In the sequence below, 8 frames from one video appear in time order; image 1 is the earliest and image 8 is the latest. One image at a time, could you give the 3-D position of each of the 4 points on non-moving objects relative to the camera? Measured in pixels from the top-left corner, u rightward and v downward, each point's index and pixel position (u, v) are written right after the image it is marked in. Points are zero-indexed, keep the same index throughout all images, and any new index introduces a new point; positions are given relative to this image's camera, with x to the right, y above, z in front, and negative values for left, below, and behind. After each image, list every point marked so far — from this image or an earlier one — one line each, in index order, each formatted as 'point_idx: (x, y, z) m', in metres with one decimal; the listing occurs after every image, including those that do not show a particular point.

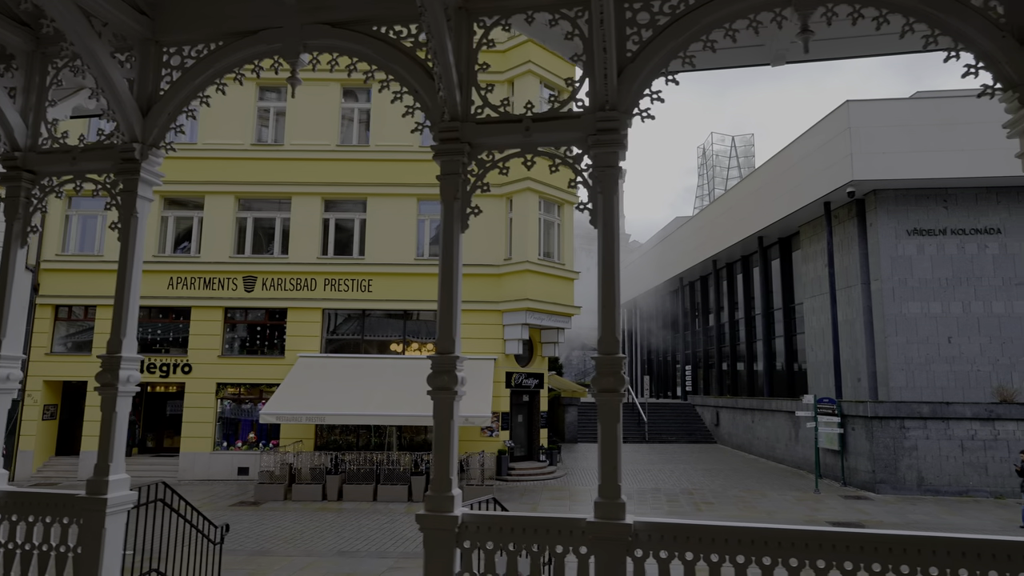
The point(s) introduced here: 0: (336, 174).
0: (-4.8, +3.1, +18.2) m
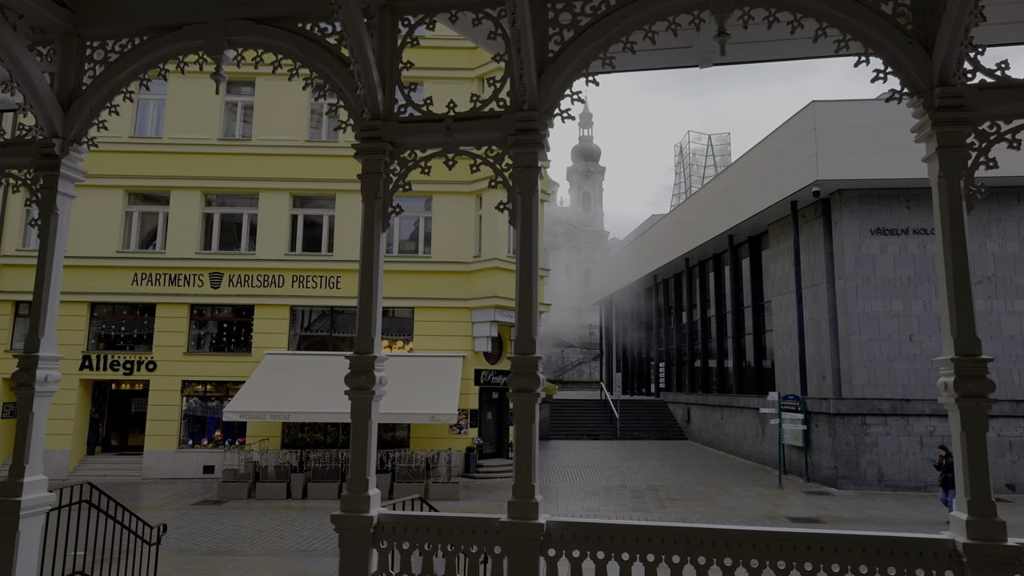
0: (-5.6, +3.2, +18.0) m
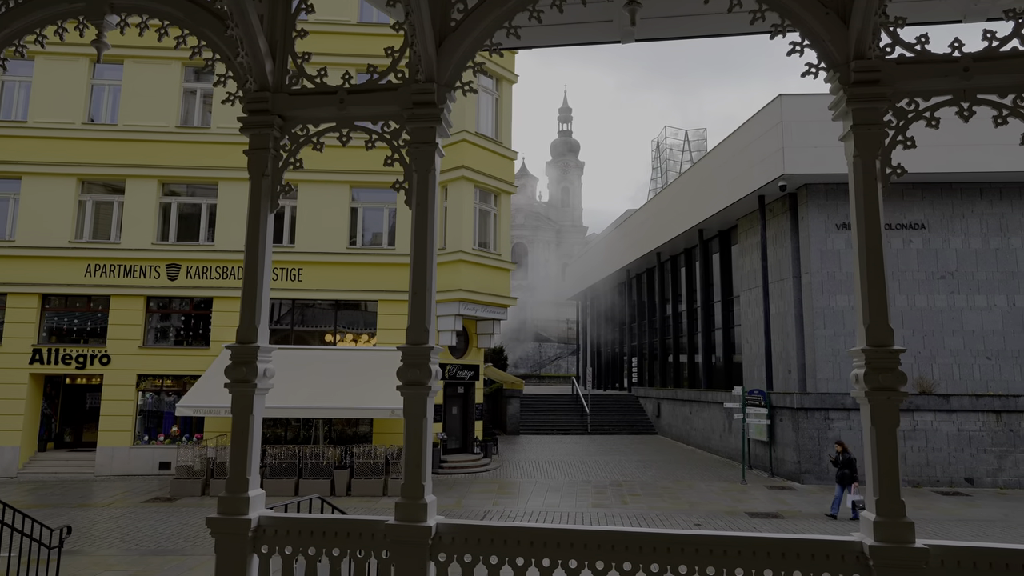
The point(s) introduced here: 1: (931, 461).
0: (-6.5, +3.4, +17.6) m
1: (+9.6, -4.0, +15.3) m
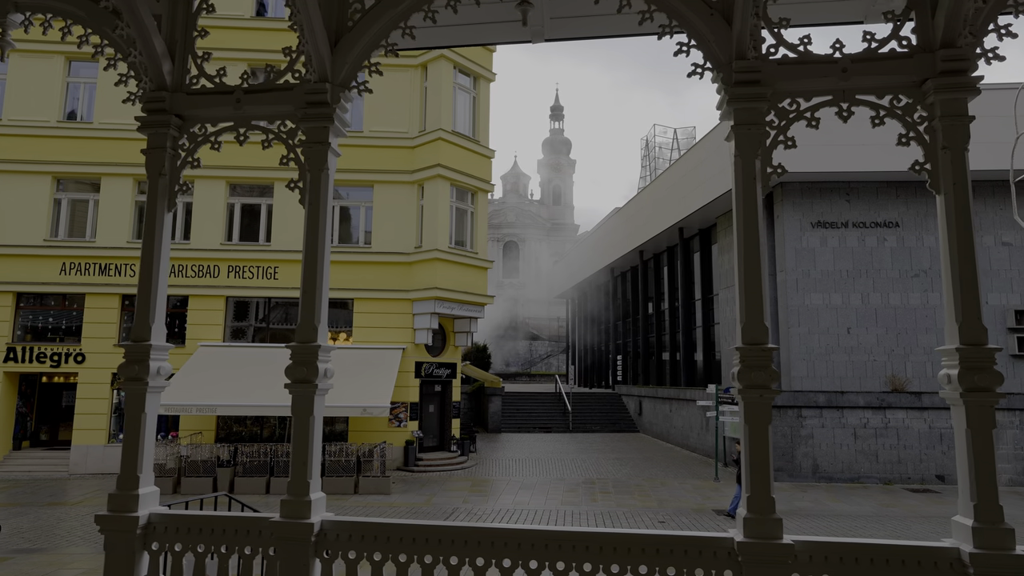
0: (-7.1, +3.5, +17.6) m
1: (+9.0, -3.9, +15.4) m
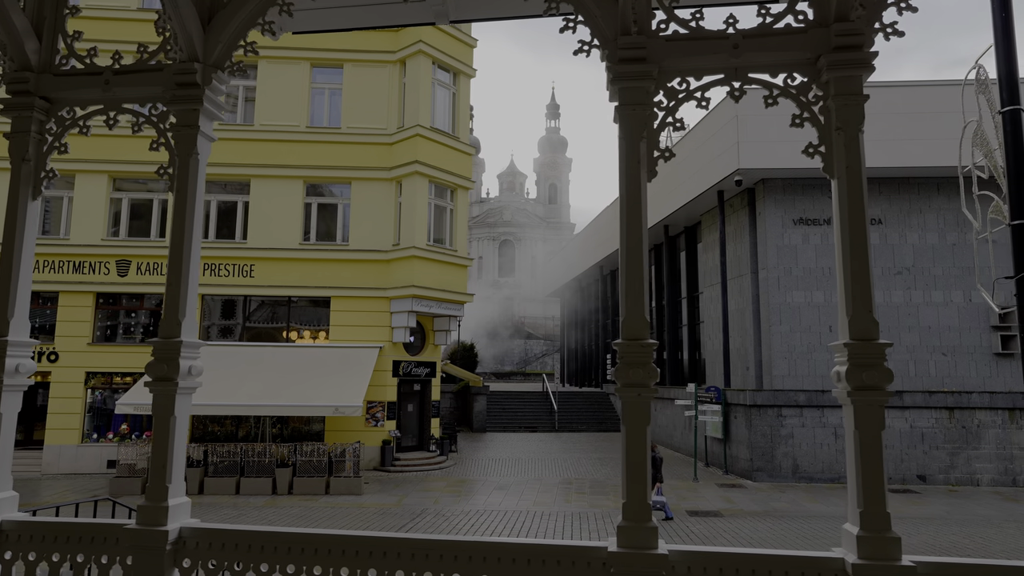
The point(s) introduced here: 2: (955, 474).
0: (-7.7, +3.5, +17.4) m
1: (+8.4, -3.9, +15.2) m
2: (+9.9, -4.2, +15.1) m
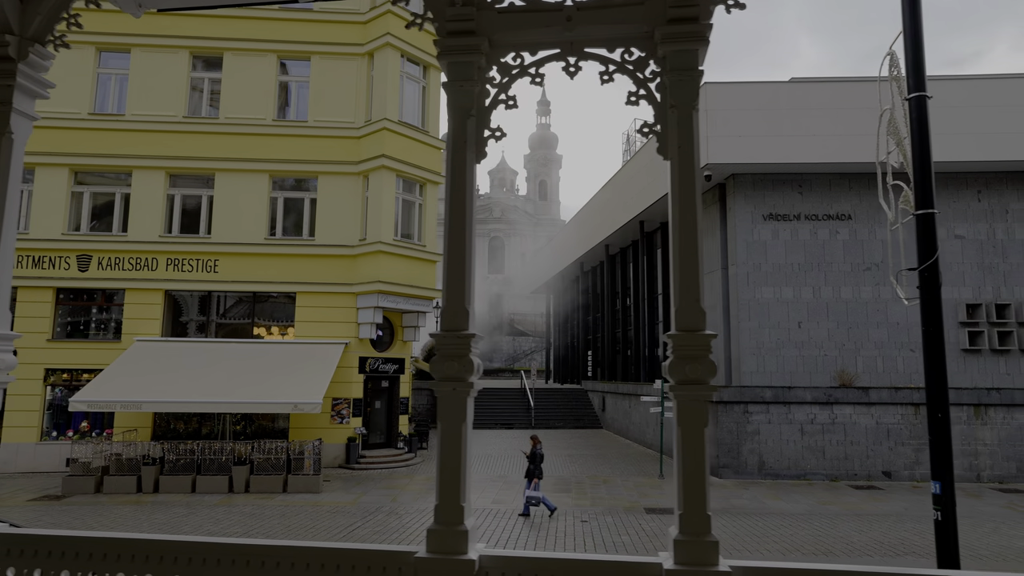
0: (-8.5, +3.6, +17.1) m
1: (+7.6, -3.8, +15.1) m
2: (+9.1, -4.1, +15.0) m
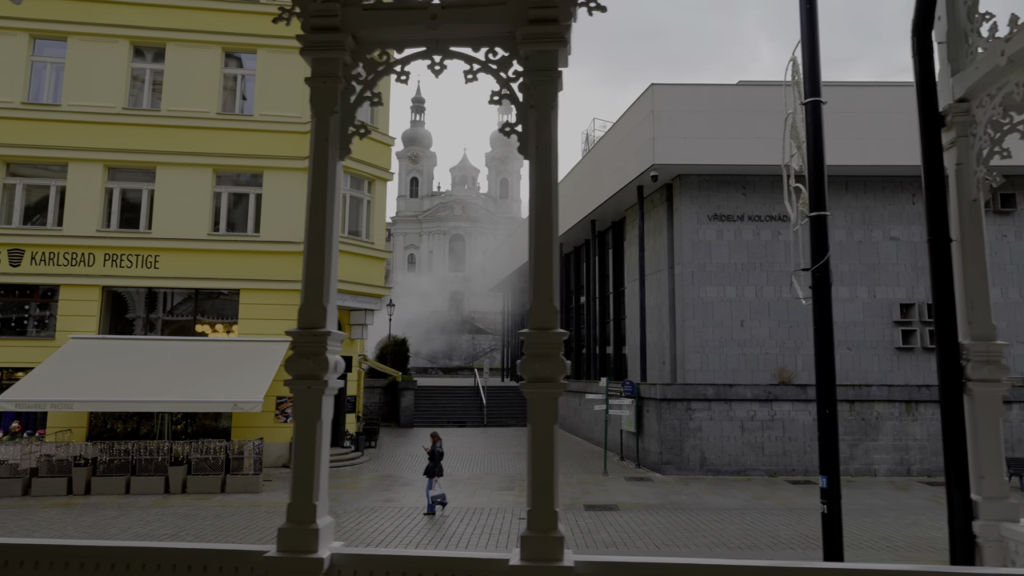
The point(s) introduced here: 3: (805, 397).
0: (-9.8, +3.7, +16.7) m
1: (+6.4, -3.8, +15.5) m
2: (+7.9, -4.1, +15.5) m
3: (+6.8, -2.5, +15.6) m
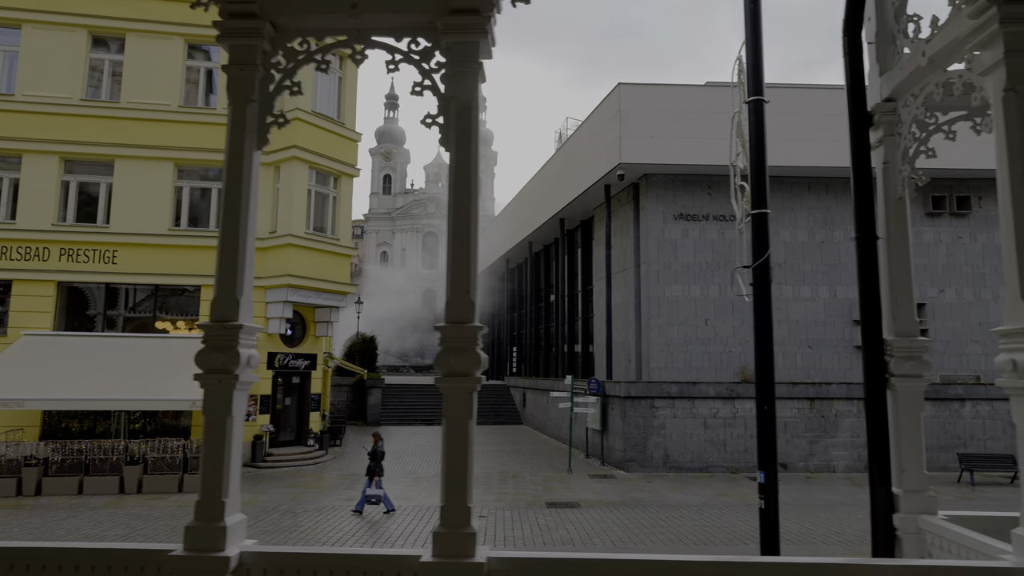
0: (-10.6, +3.8, +16.2) m
1: (+5.6, -3.7, +15.7) m
2: (+7.1, -4.1, +15.7) m
3: (+6.0, -2.5, +15.8) m
